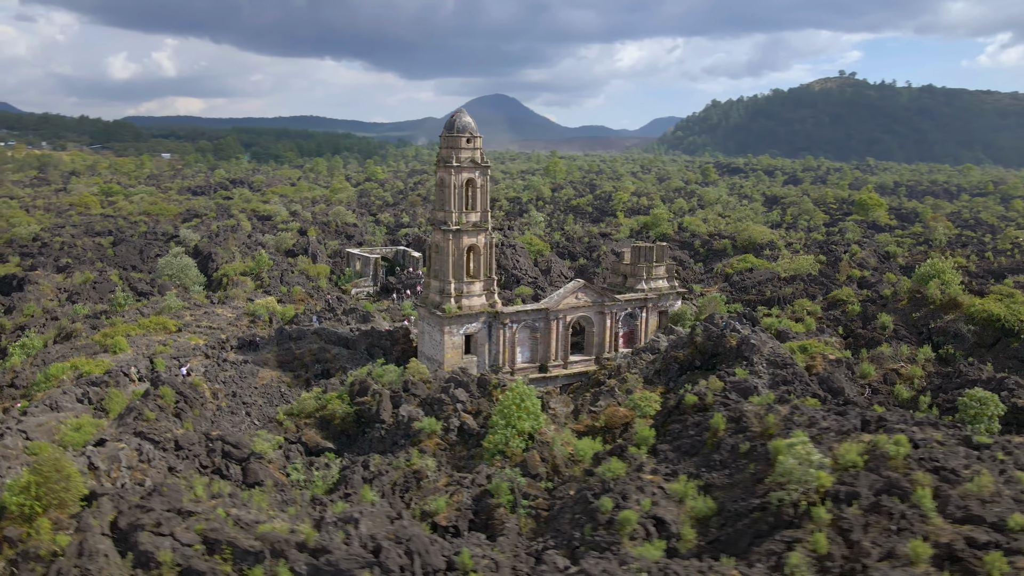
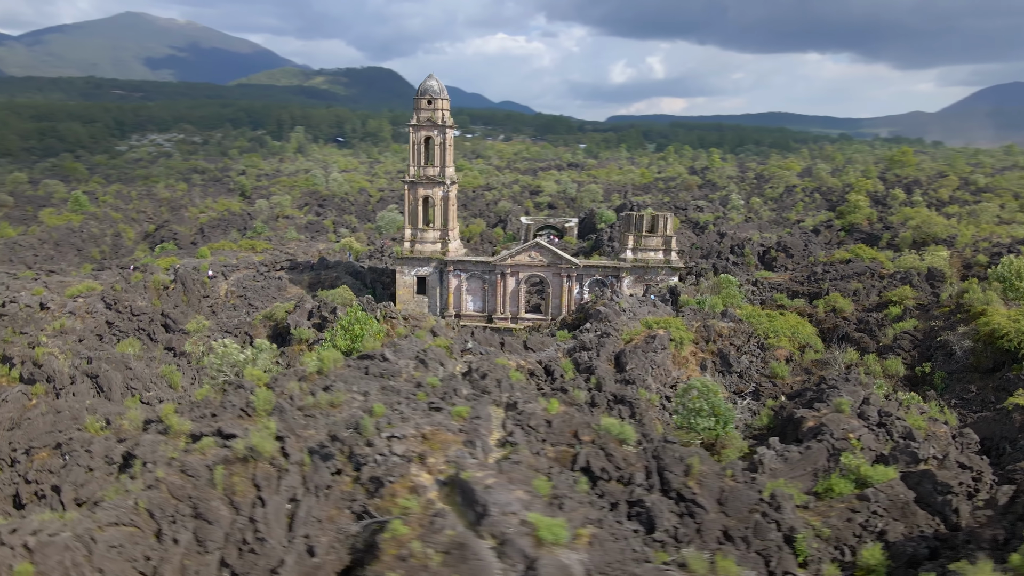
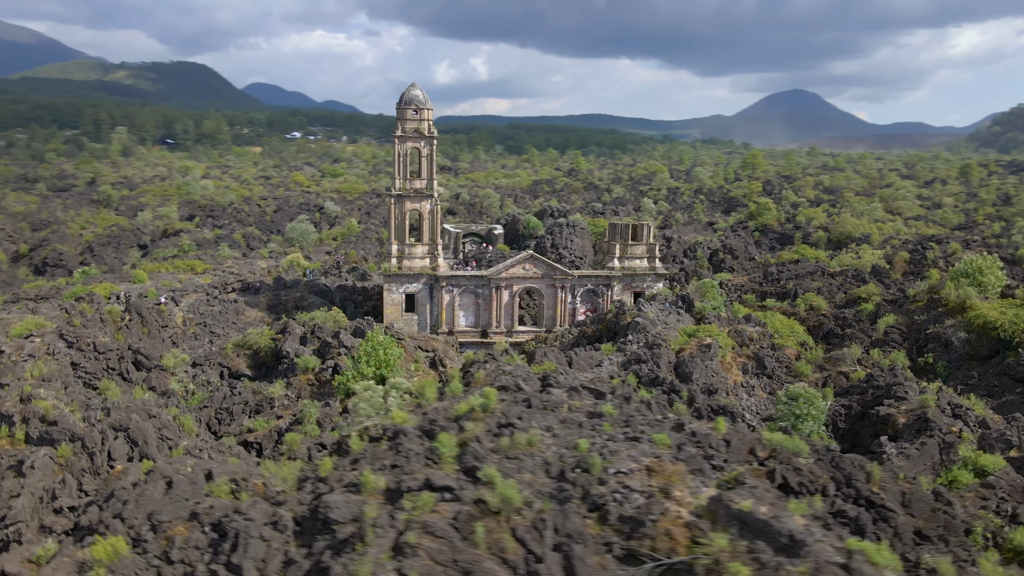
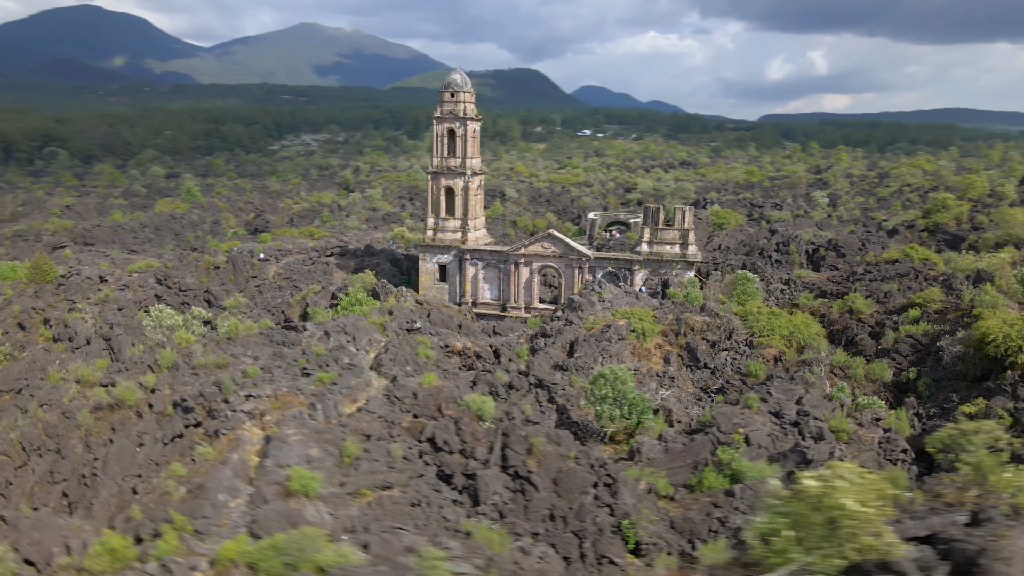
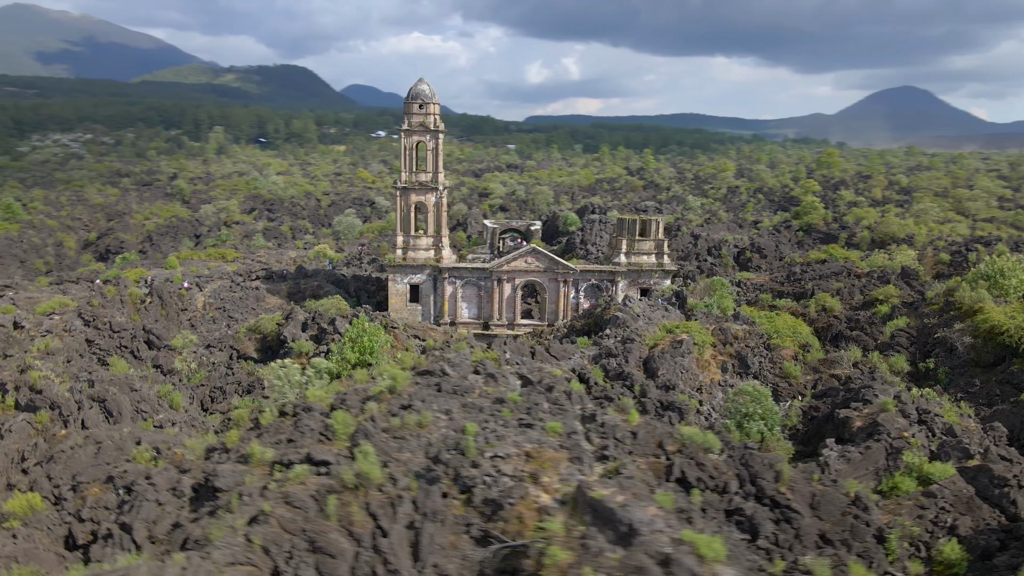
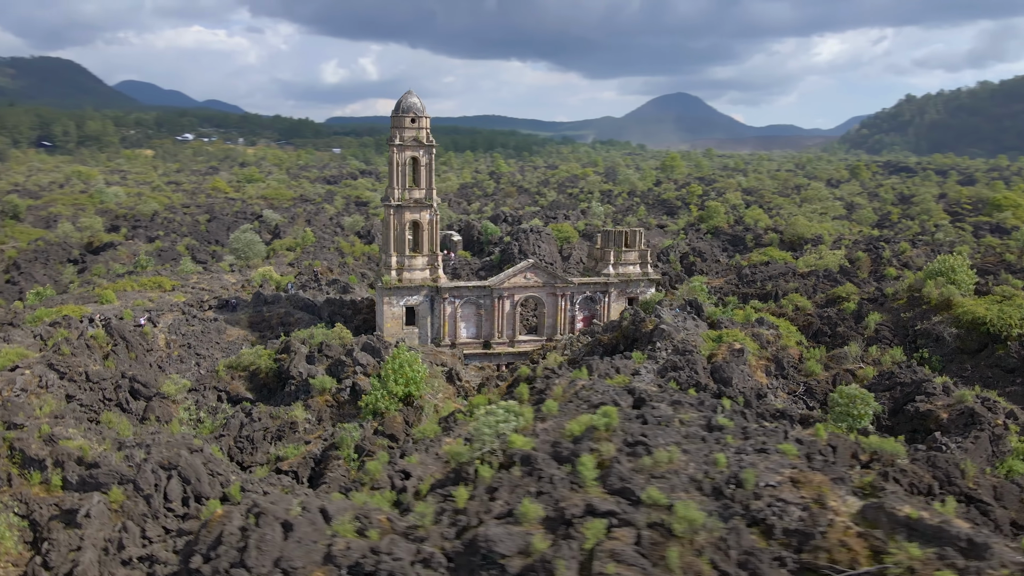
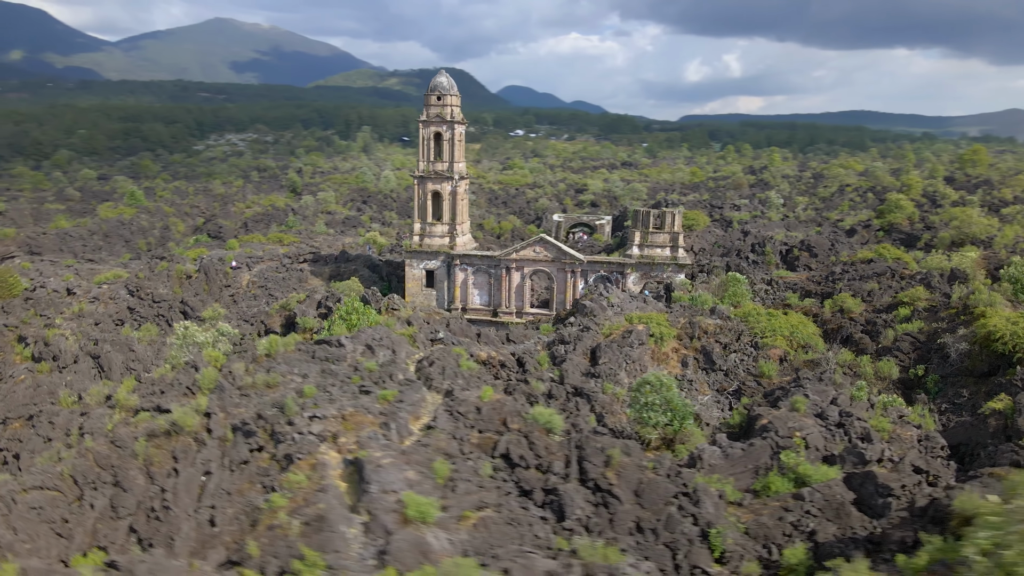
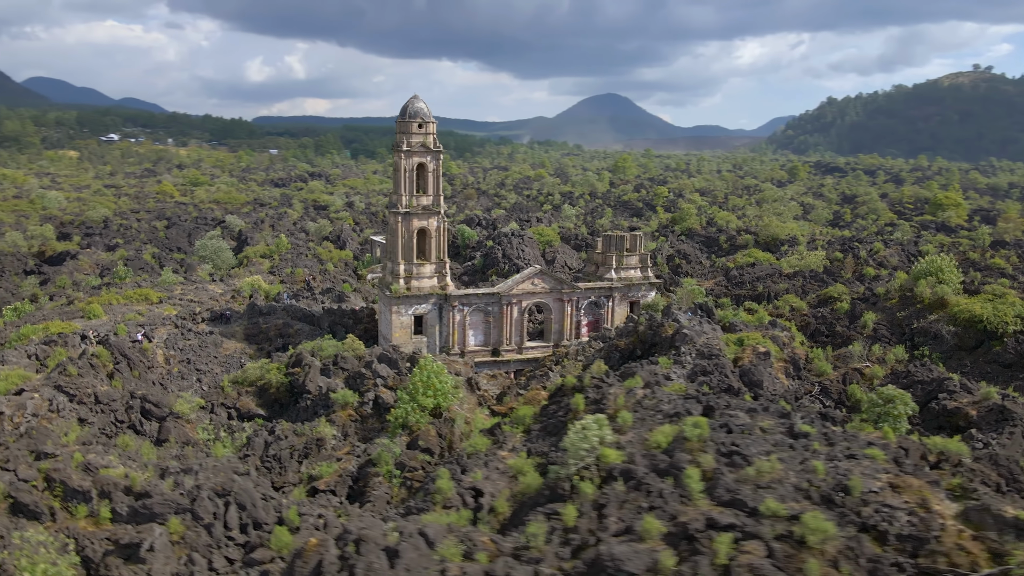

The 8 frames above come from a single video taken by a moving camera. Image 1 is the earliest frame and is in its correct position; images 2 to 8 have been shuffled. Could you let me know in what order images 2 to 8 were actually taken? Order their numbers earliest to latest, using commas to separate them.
8, 6, 3, 5, 2, 7, 4
